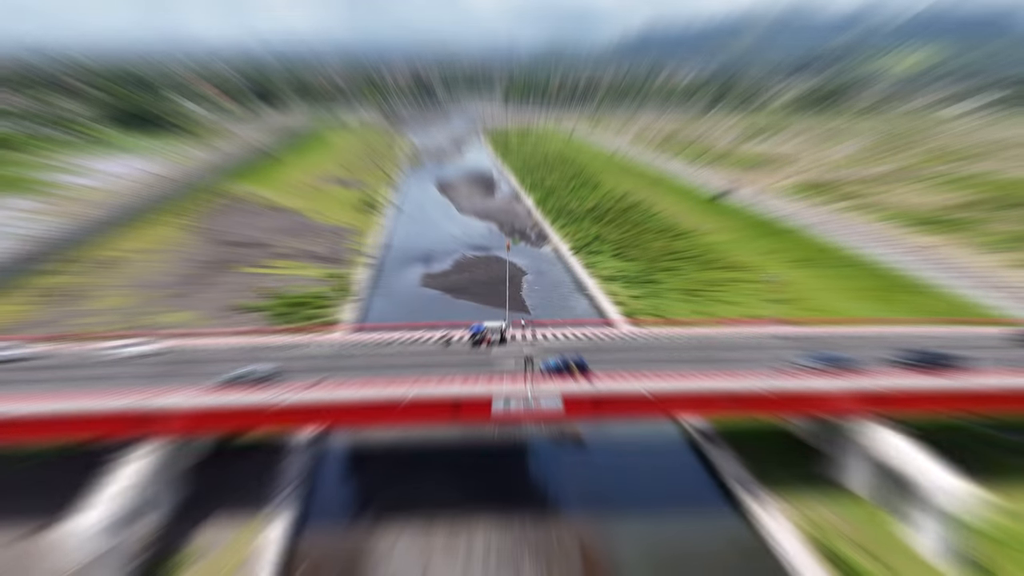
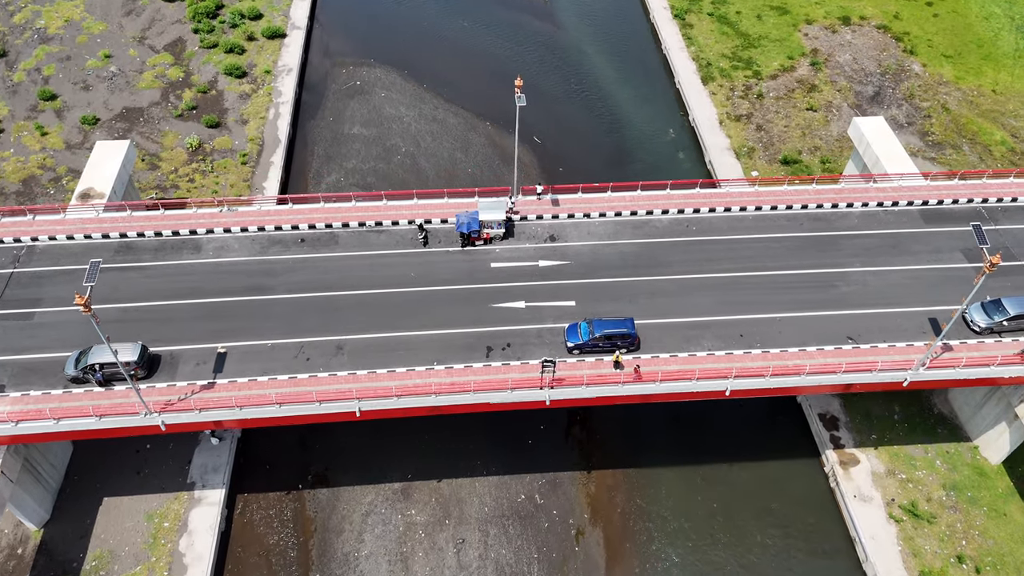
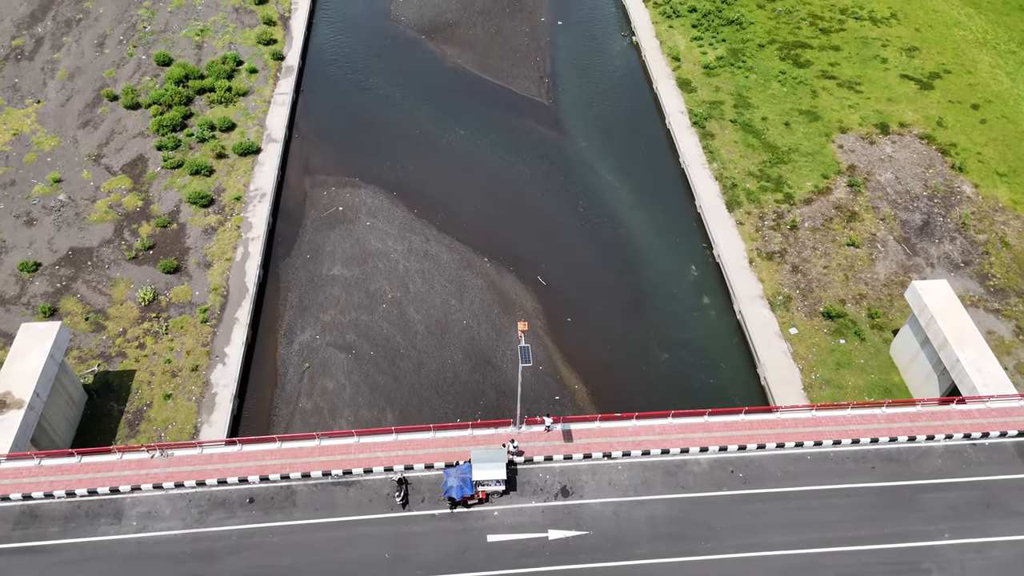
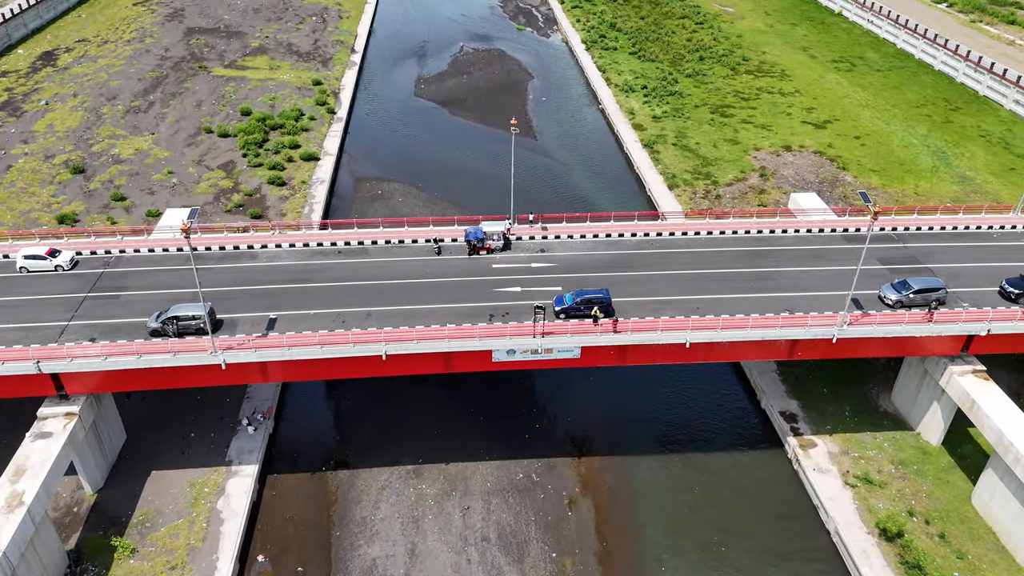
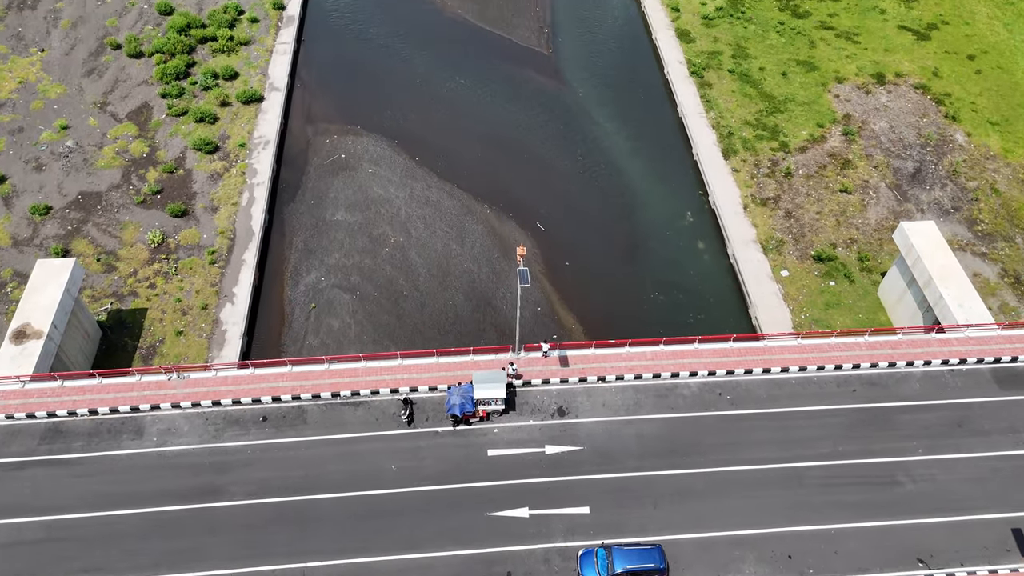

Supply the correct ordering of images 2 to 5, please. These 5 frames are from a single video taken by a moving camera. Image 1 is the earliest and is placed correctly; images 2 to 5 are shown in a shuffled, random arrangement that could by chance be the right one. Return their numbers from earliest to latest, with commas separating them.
4, 2, 5, 3
